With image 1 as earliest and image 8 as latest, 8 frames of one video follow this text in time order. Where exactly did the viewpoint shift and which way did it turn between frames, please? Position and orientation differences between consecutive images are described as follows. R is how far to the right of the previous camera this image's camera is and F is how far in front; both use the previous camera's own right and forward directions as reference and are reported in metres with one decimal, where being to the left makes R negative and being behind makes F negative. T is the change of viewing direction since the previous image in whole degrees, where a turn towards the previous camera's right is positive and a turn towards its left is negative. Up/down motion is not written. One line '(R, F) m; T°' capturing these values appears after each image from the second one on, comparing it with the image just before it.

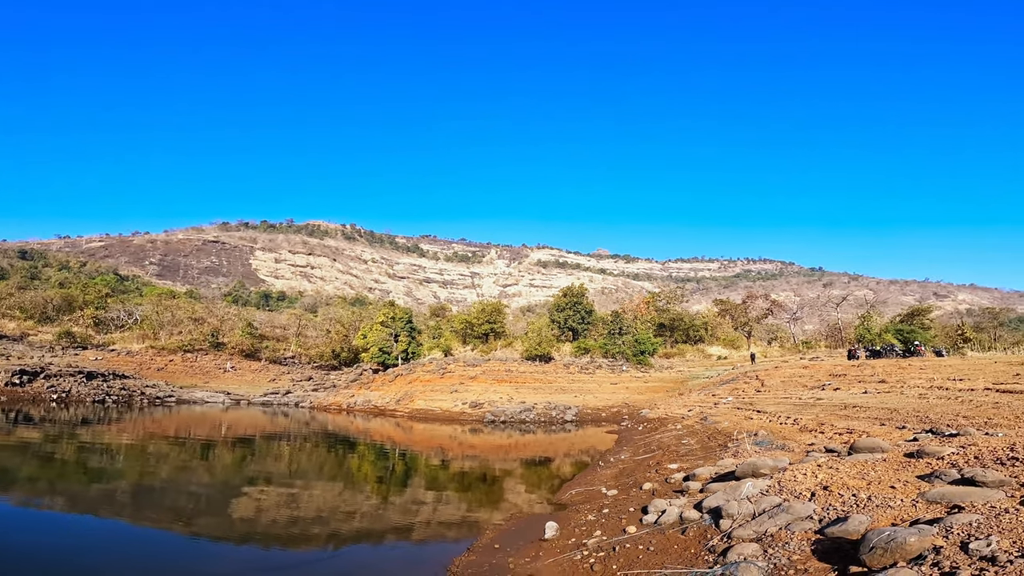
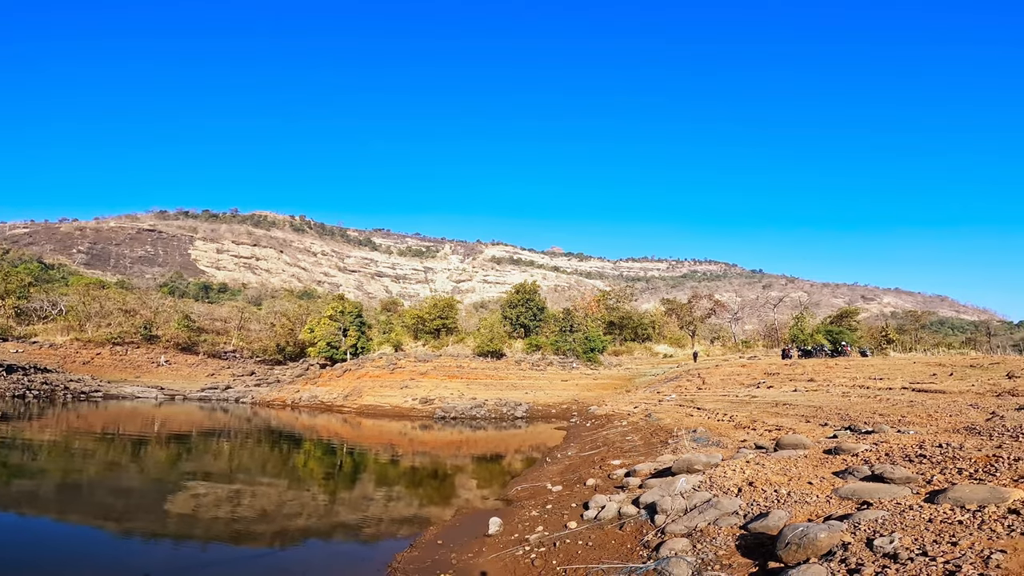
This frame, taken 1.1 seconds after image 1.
(+0.1, 0.0) m; +5°
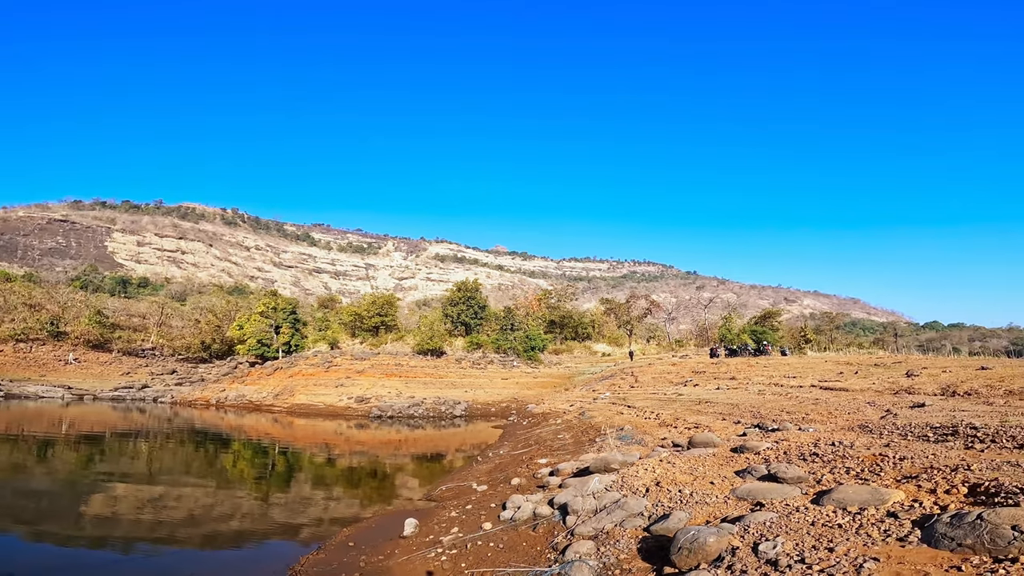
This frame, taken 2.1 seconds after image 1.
(+0.2, +0.1) m; +6°
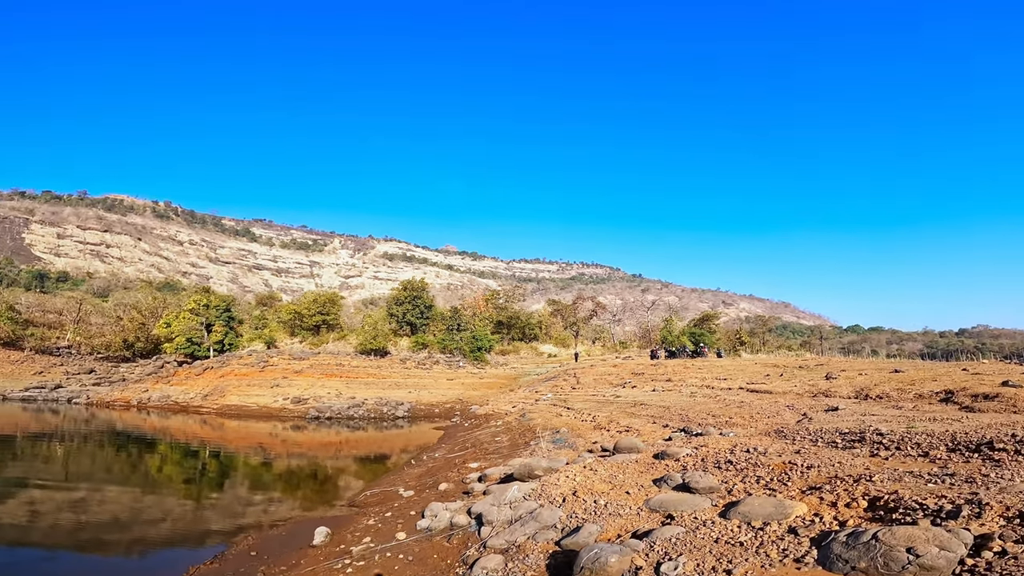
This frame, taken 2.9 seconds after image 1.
(+0.2, +0.2) m; +5°
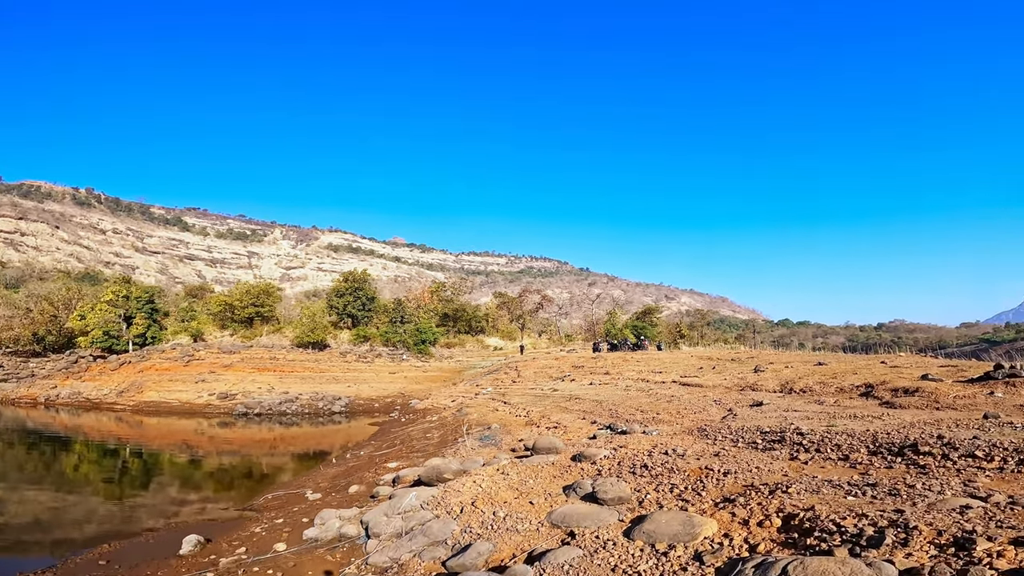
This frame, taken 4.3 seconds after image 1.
(+0.3, +0.4) m; +6°
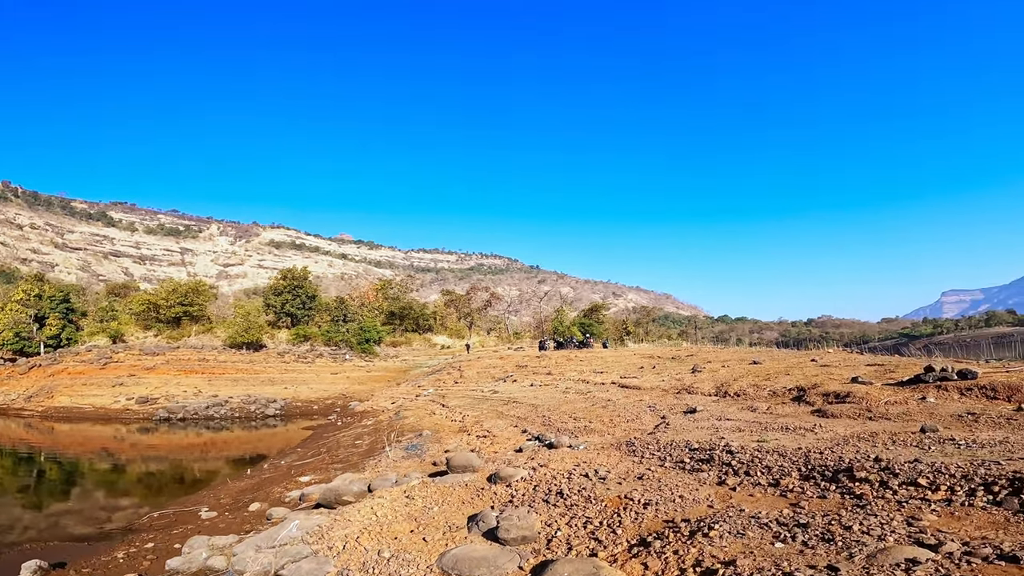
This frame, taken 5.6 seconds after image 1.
(+0.3, +0.4) m; +5°
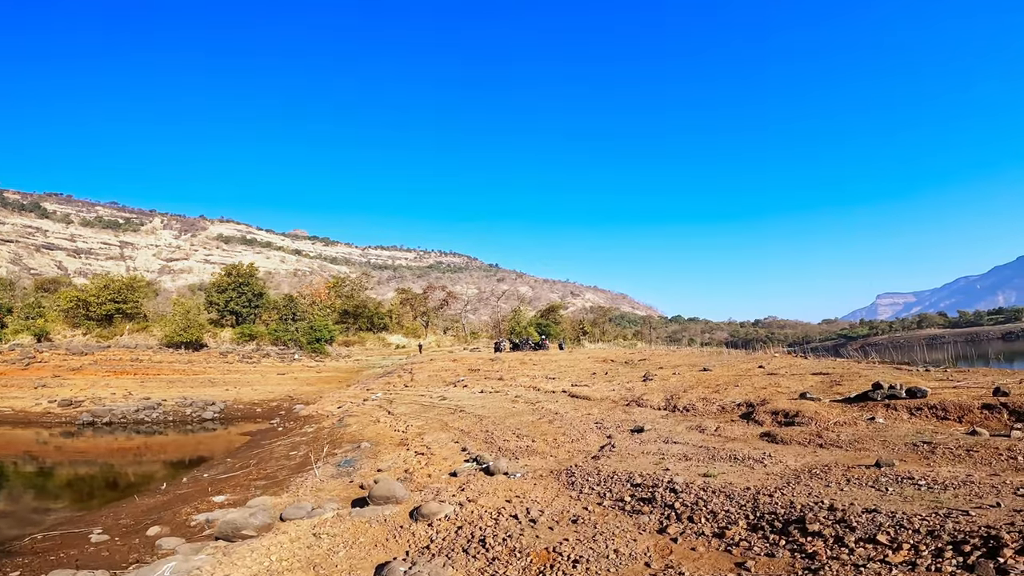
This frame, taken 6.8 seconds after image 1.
(+0.2, +0.3) m; +4°
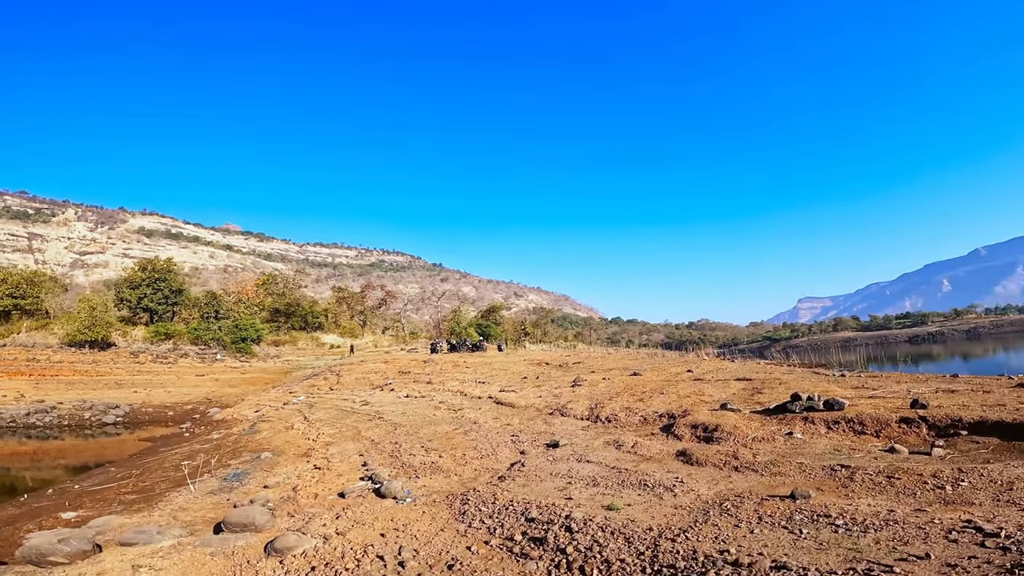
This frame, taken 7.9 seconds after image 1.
(+0.3, +0.4) m; +6°
